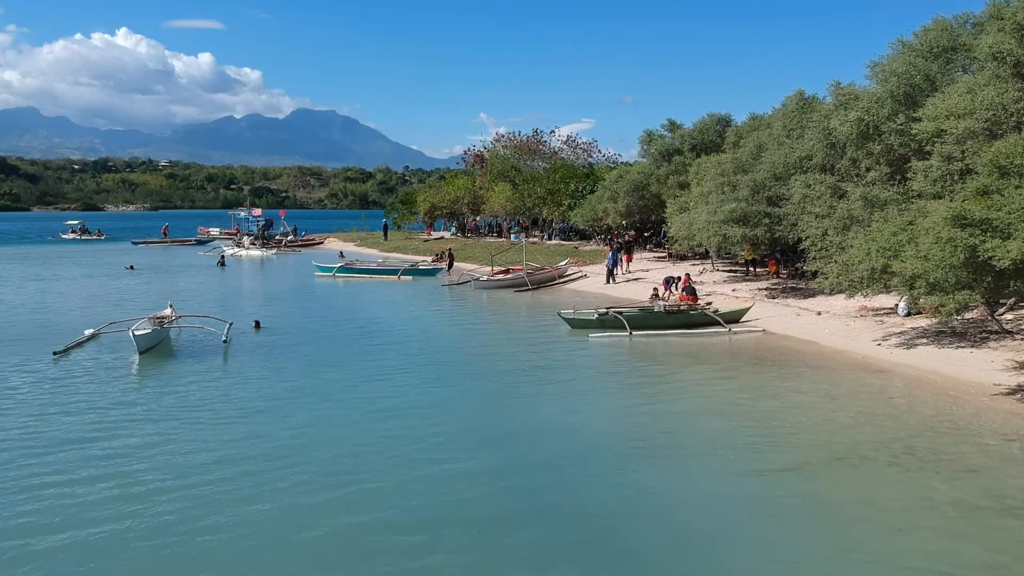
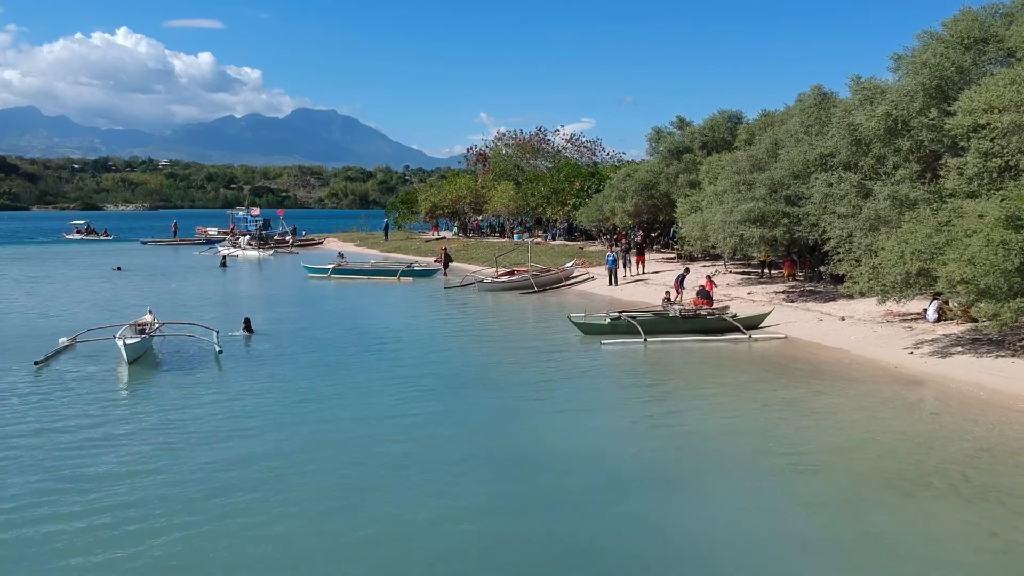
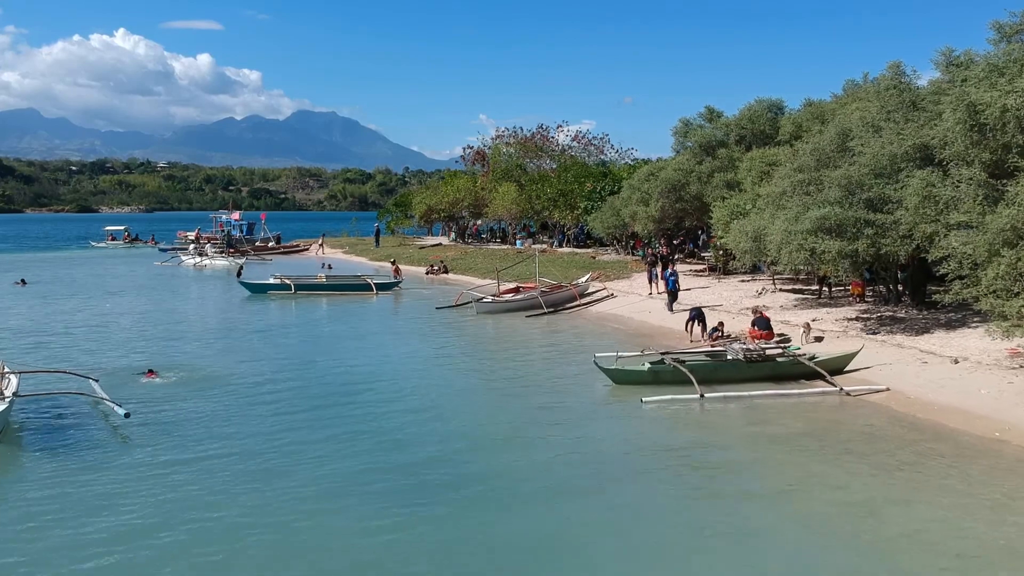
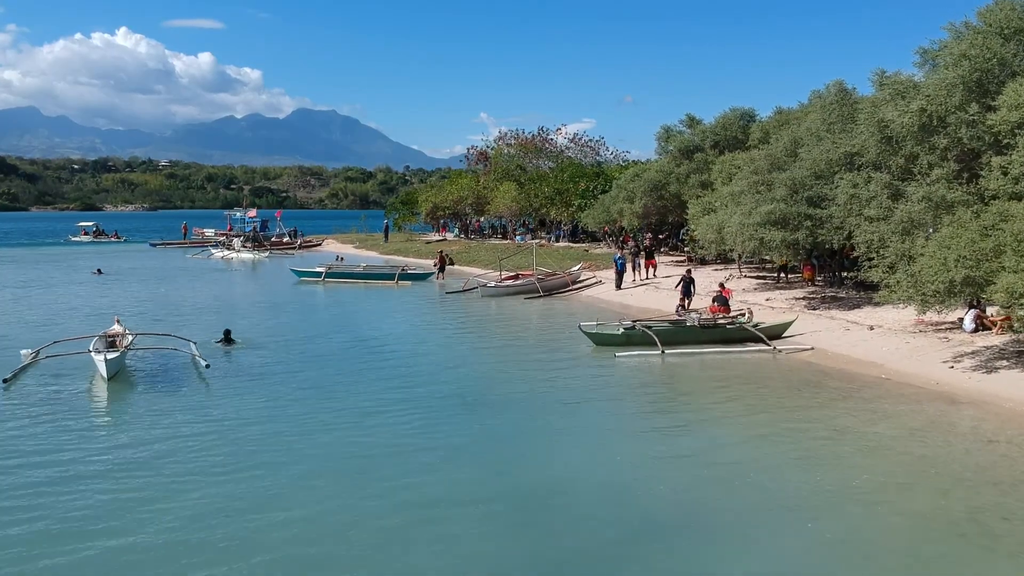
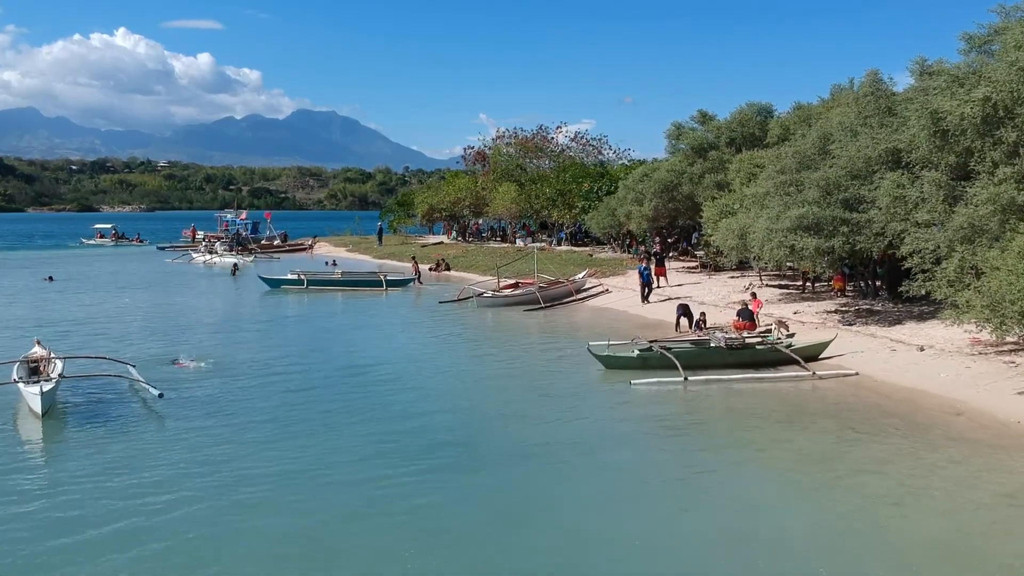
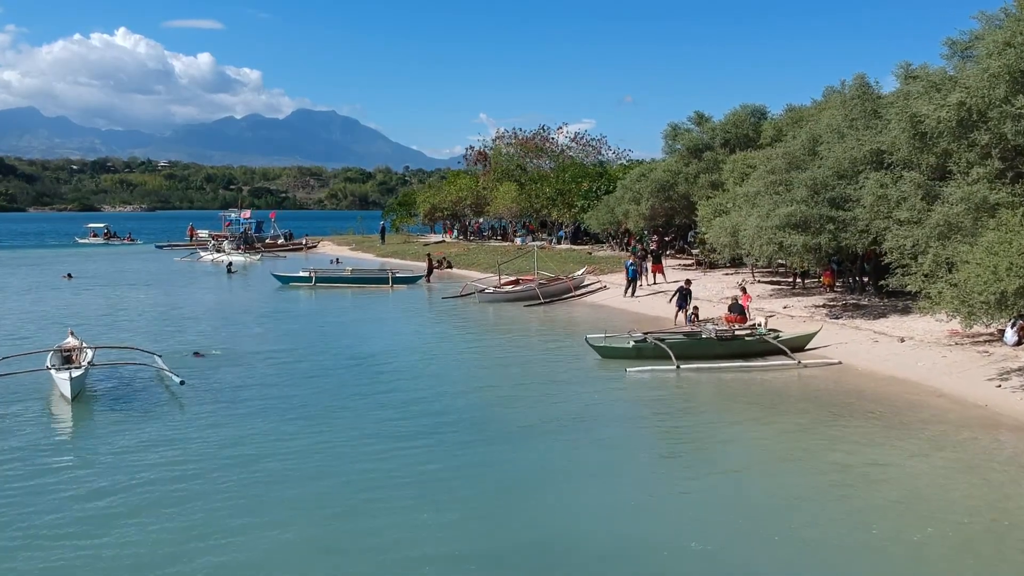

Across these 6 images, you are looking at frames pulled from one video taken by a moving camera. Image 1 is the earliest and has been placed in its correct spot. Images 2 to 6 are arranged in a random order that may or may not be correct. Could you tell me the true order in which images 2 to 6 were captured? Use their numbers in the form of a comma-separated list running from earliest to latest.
2, 4, 6, 5, 3
